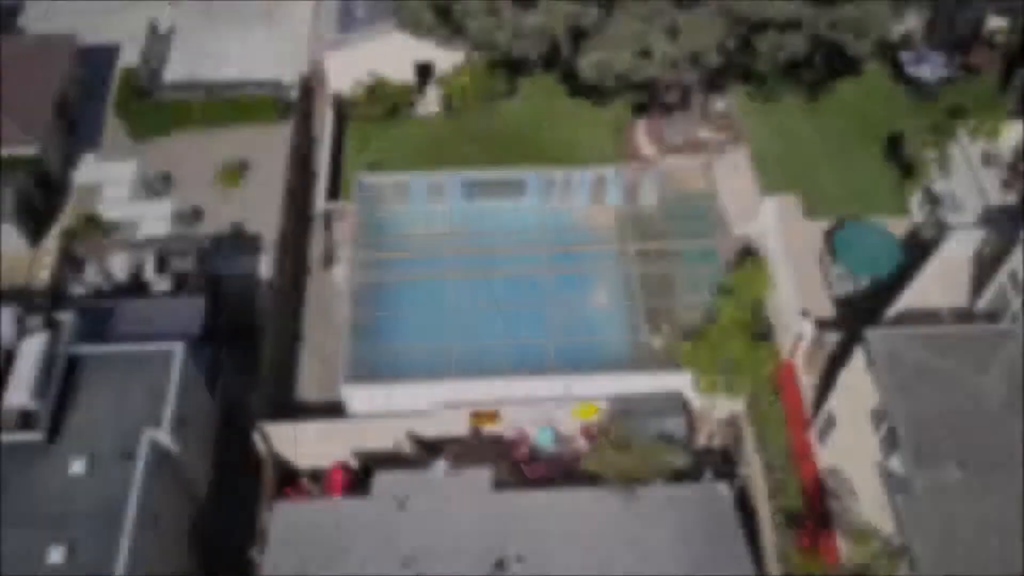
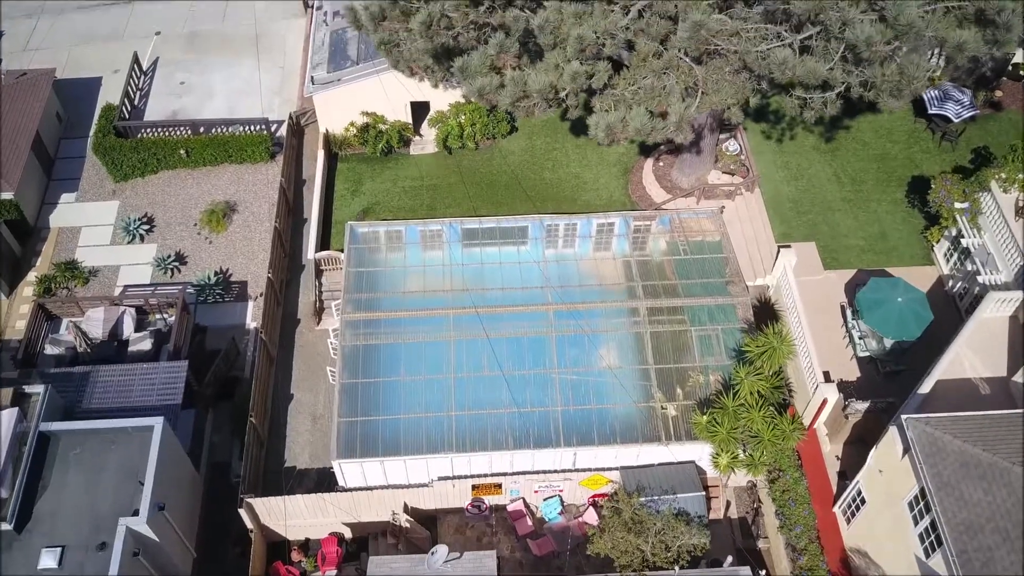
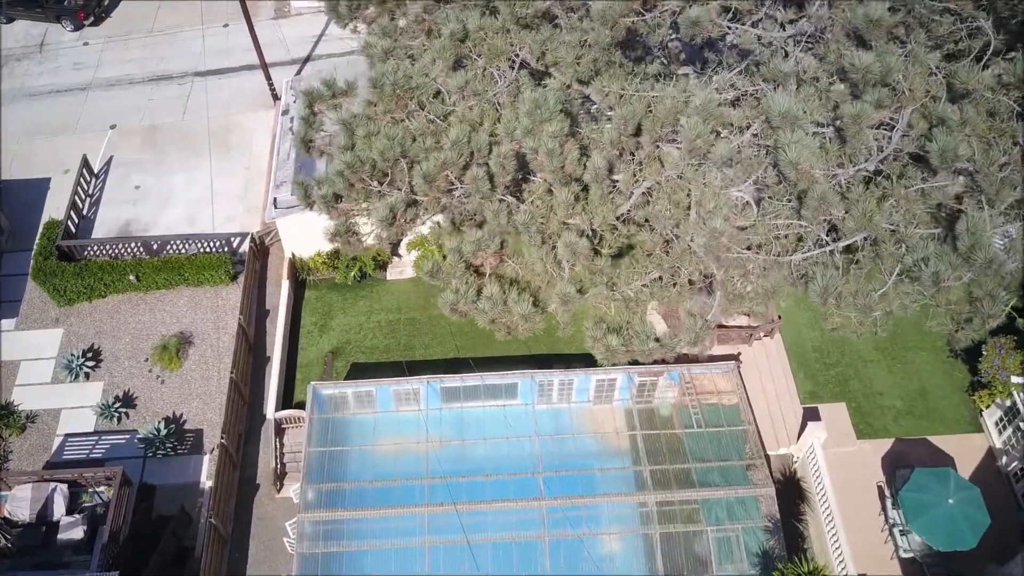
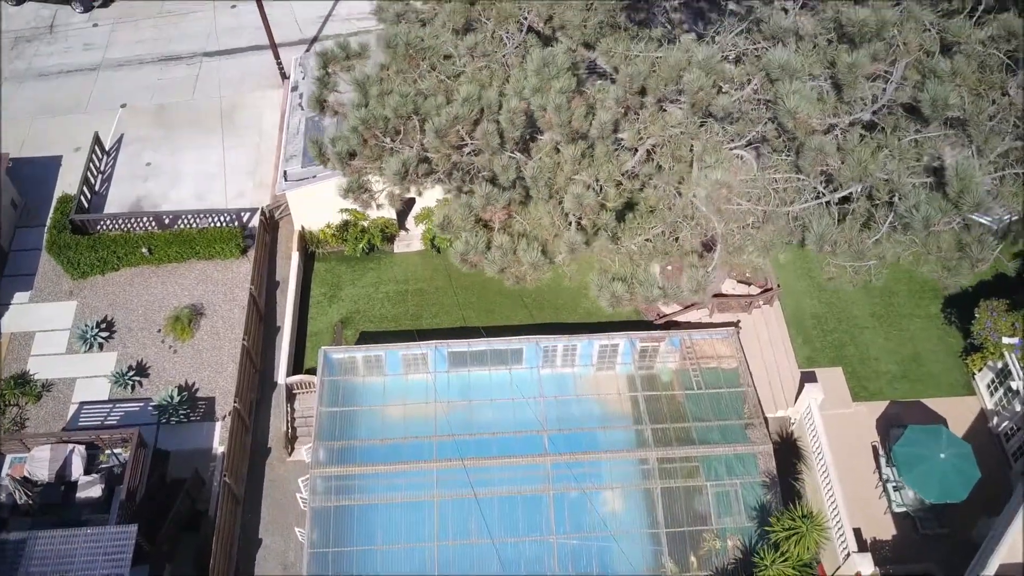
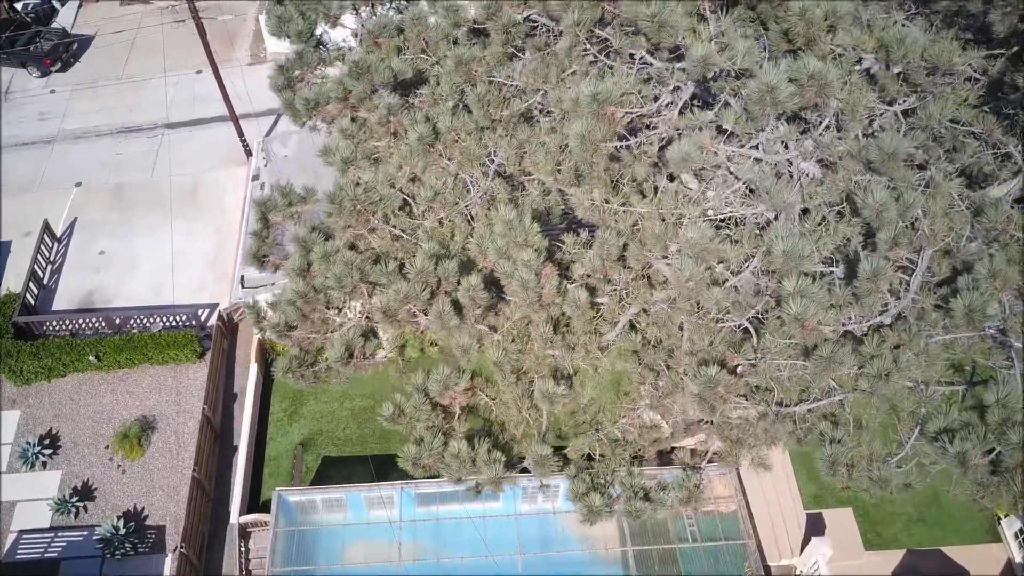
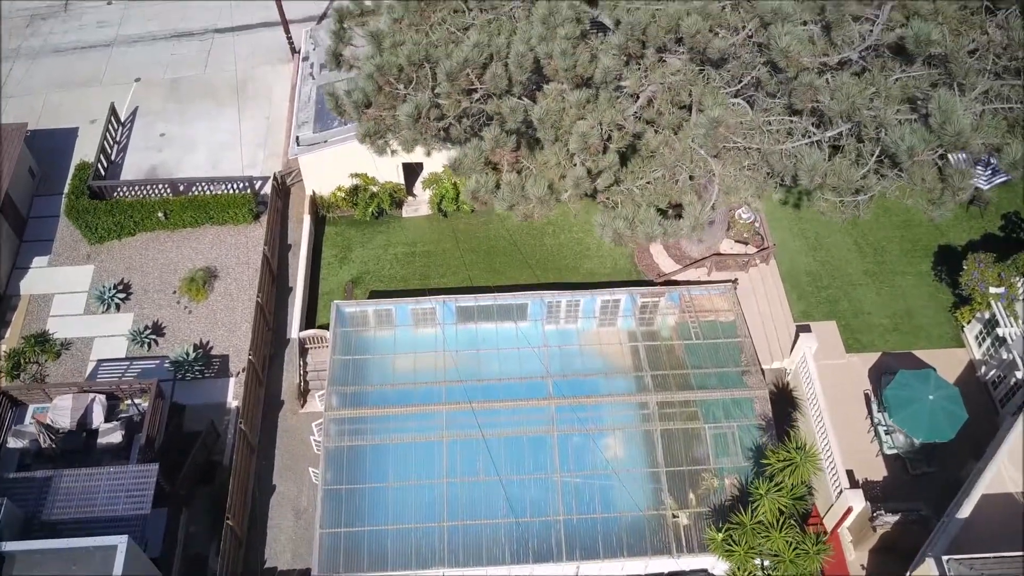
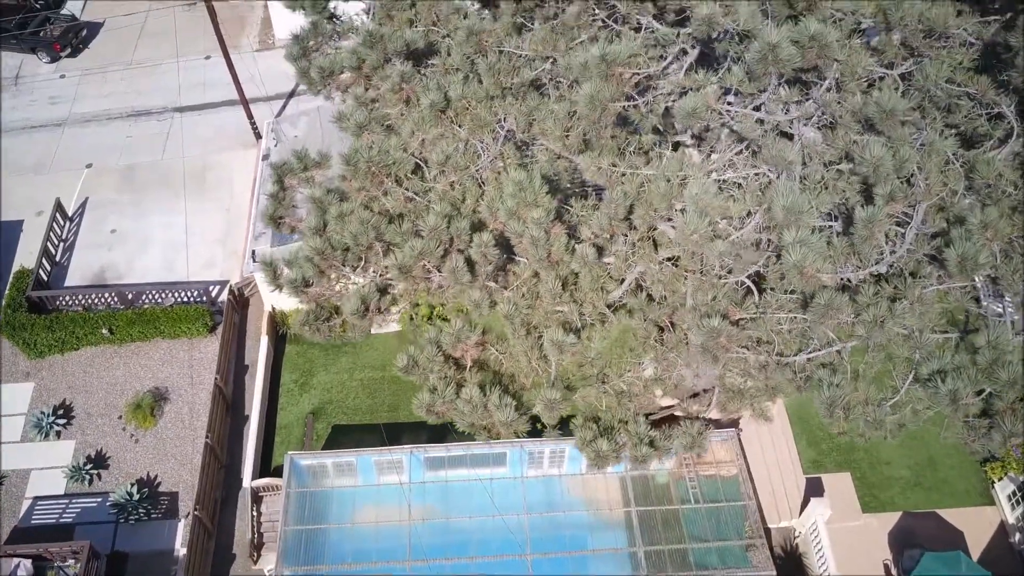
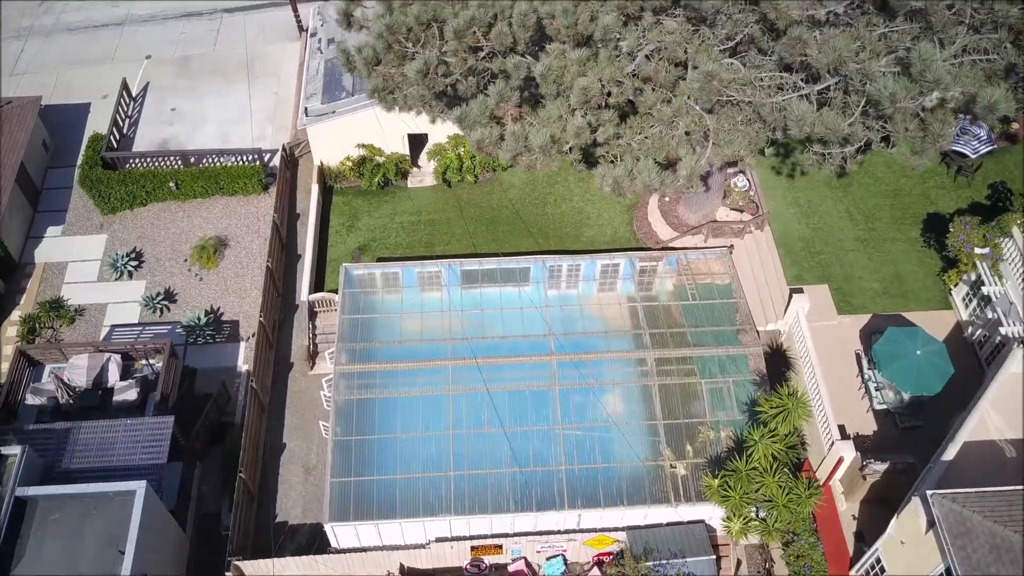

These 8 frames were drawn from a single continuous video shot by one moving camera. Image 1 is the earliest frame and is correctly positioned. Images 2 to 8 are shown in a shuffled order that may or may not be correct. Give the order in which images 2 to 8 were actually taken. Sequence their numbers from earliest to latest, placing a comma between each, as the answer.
2, 8, 6, 4, 3, 7, 5
